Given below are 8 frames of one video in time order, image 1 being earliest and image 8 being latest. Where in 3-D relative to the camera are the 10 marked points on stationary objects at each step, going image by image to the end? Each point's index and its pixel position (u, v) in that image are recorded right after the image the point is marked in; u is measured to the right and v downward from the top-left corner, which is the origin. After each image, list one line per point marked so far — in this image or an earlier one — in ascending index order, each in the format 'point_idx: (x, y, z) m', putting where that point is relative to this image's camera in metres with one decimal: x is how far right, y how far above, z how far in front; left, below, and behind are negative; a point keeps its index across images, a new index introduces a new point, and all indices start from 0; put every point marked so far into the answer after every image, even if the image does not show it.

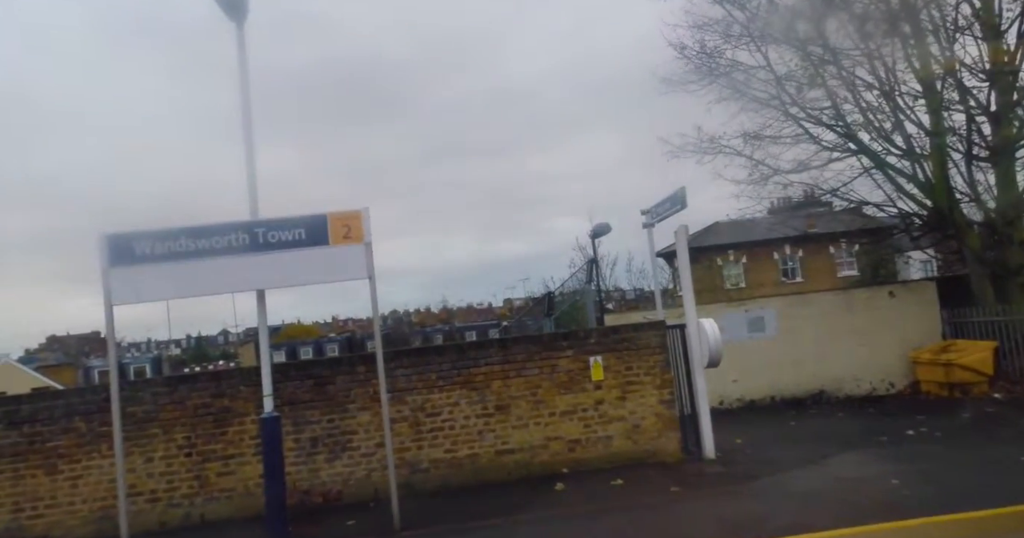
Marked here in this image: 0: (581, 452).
0: (+0.8, -2.0, +9.0) m
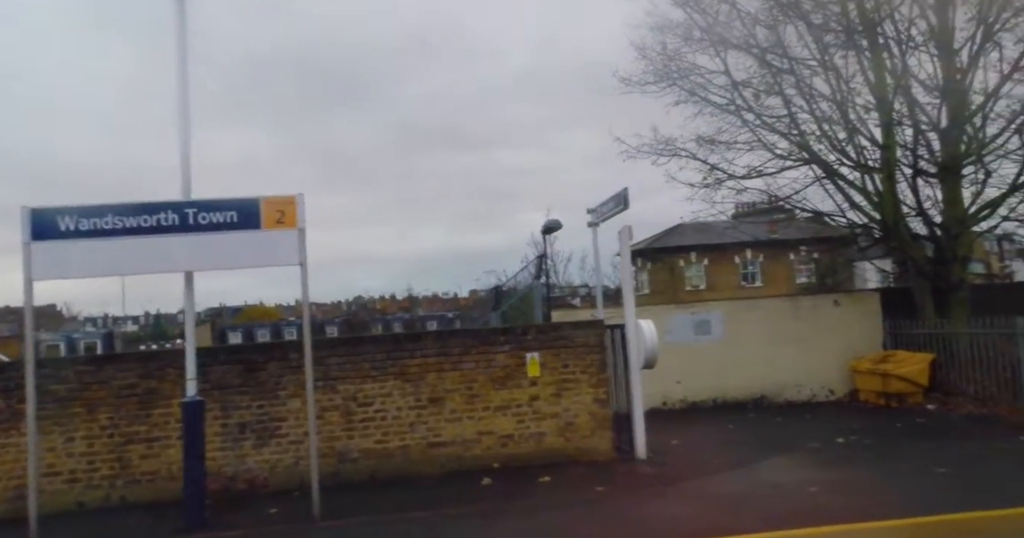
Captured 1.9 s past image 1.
0: (0.0, -2.0, +9.0) m
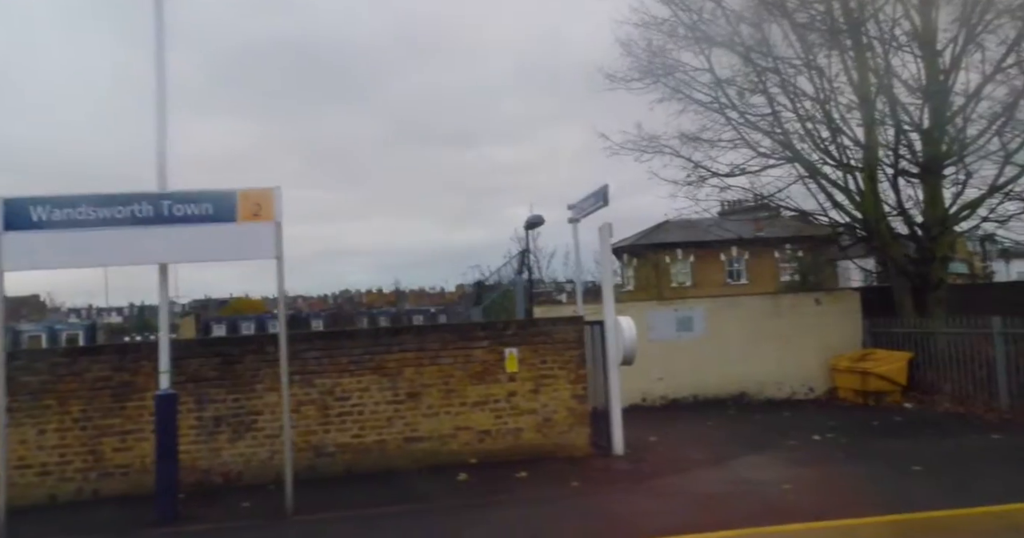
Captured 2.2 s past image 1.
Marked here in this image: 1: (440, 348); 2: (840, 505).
0: (-0.2, -1.9, +9.0) m
1: (-0.8, -0.9, +8.9) m
2: (+2.7, -1.9, +6.7) m
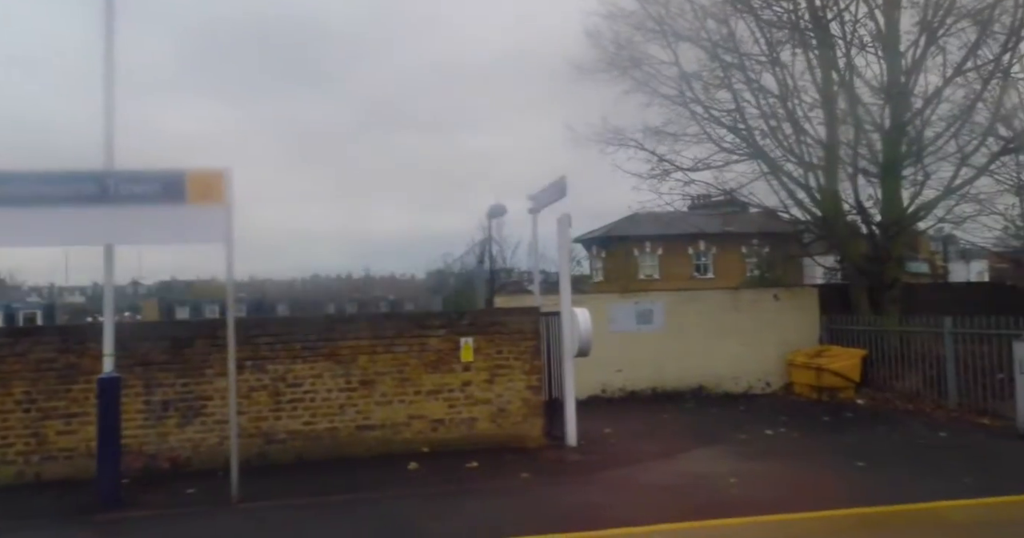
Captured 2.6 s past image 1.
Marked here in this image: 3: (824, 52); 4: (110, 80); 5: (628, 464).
0: (-0.7, -1.8, +8.9) m
1: (-1.3, -0.7, +8.9) m
2: (+2.3, -1.9, +6.8) m
3: (+5.4, +3.7, +14.1) m
4: (-3.5, +1.6, +7.1) m
5: (+1.2, -2.0, +8.3) m
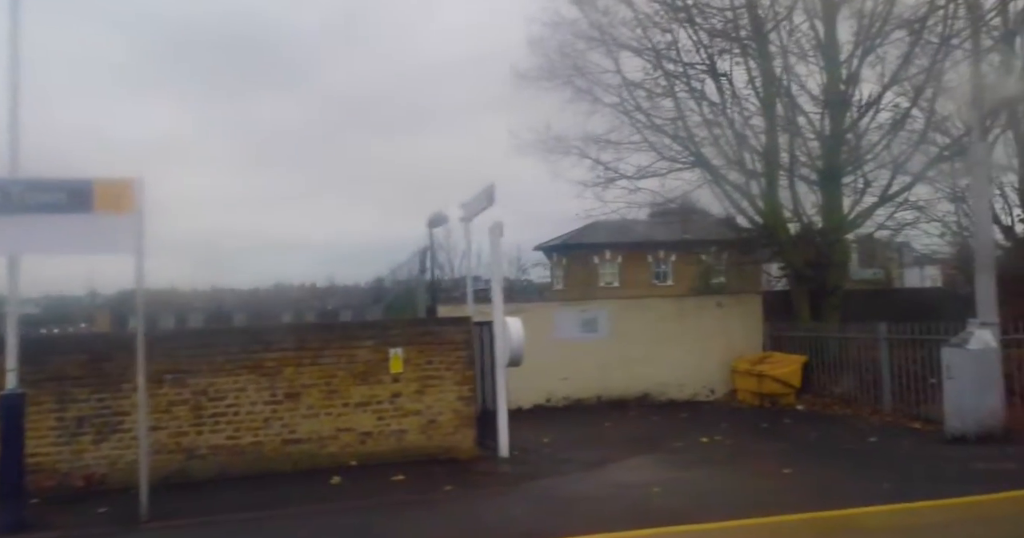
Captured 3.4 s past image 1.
0: (-1.5, -1.9, +8.8) m
1: (-2.0, -0.8, +8.7) m
2: (+1.6, -2.0, +6.8) m
3: (+4.4, +3.6, +14.3) m
4: (-4.2, +1.5, +6.9) m
5: (+0.4, -2.1, +8.2) m
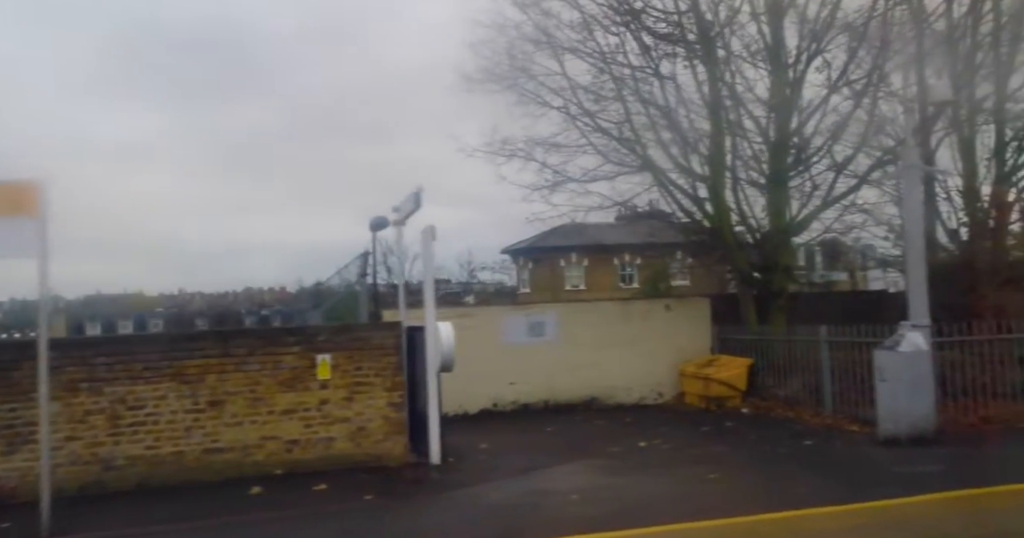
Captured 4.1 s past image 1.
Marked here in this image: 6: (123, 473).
0: (-2.2, -1.9, +8.6) m
1: (-2.8, -0.9, +8.5) m
2: (+0.9, -2.0, +6.7) m
3: (+3.5, +3.6, +14.3) m
4: (-4.9, +1.5, +6.6) m
5: (-0.3, -2.1, +8.1) m
6: (-3.8, -2.0, +8.0) m
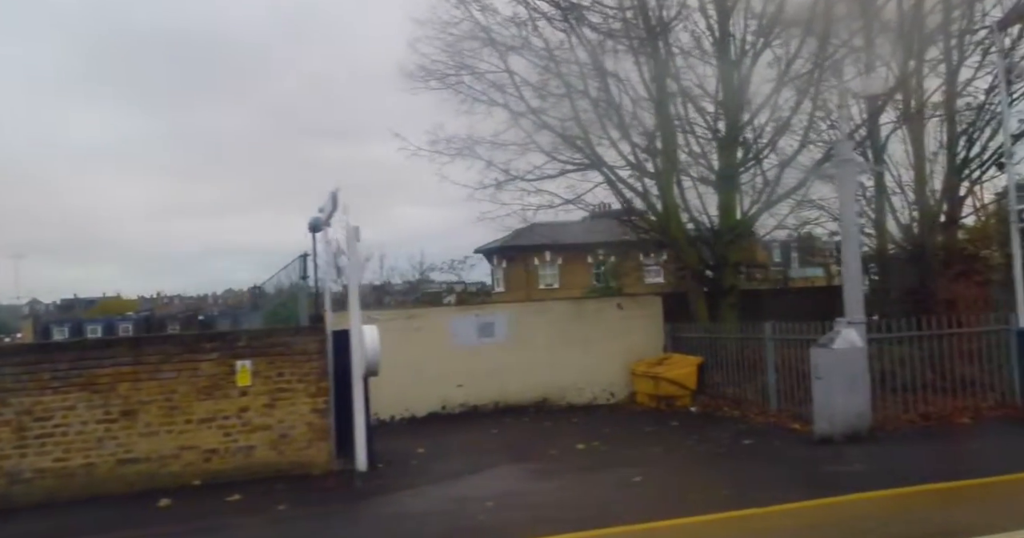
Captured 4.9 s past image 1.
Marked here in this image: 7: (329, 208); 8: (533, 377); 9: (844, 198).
0: (-3.0, -2.0, +8.3) m
1: (-3.5, -0.9, +8.2) m
2: (+0.2, -2.0, +6.5) m
3: (+2.5, +3.6, +14.2) m
4: (-5.6, +1.4, +6.3) m
5: (-1.0, -2.1, +7.9) m
6: (-4.6, -2.1, +7.8) m
7: (-1.9, +0.7, +8.8) m
8: (+0.4, -1.9, +14.5) m
9: (+4.0, +0.8, +9.8) m
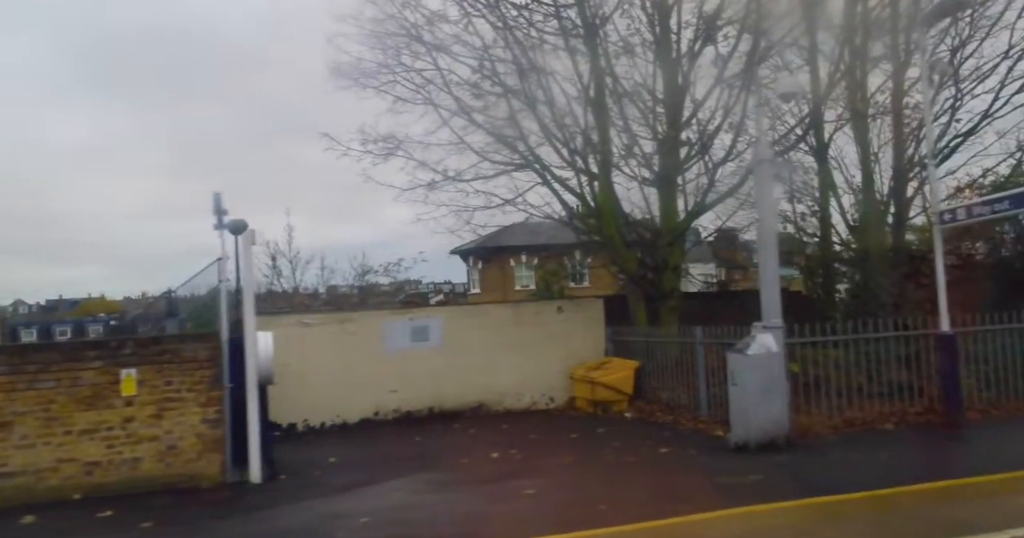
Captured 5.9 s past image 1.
0: (-4.0, -2.0, +8.0) m
1: (-4.5, -1.0, +7.9) m
2: (-0.8, -2.1, +6.2) m
3: (+1.4, +3.6, +13.9) m
4: (-6.6, +1.4, +5.9) m
5: (-2.0, -2.2, +7.6) m
6: (-5.6, -2.1, +7.4) m
7: (-2.9, +0.6, +8.4) m
8: (-0.7, -2.0, +14.2) m
9: (+2.9, +0.8, +9.6) m
